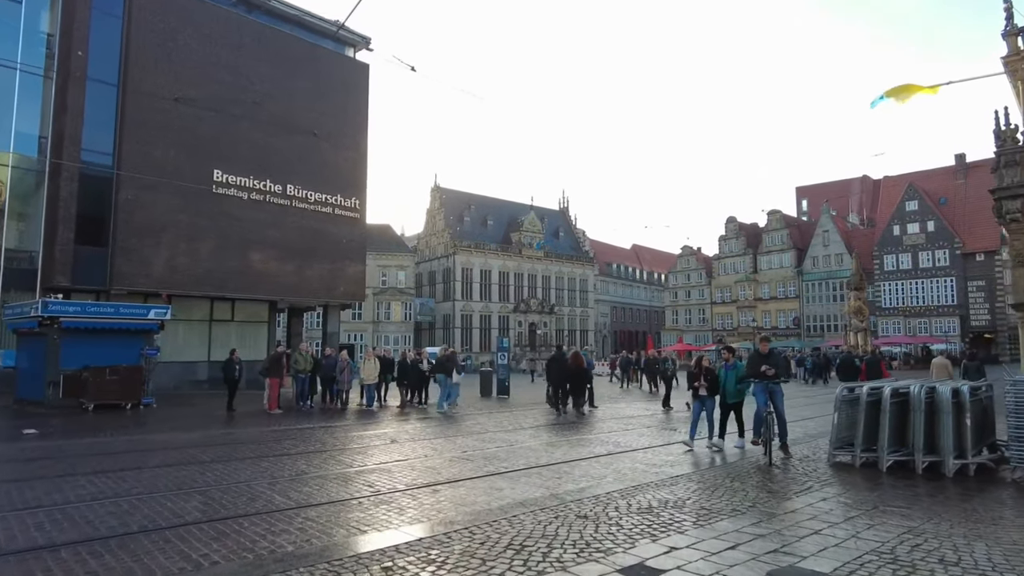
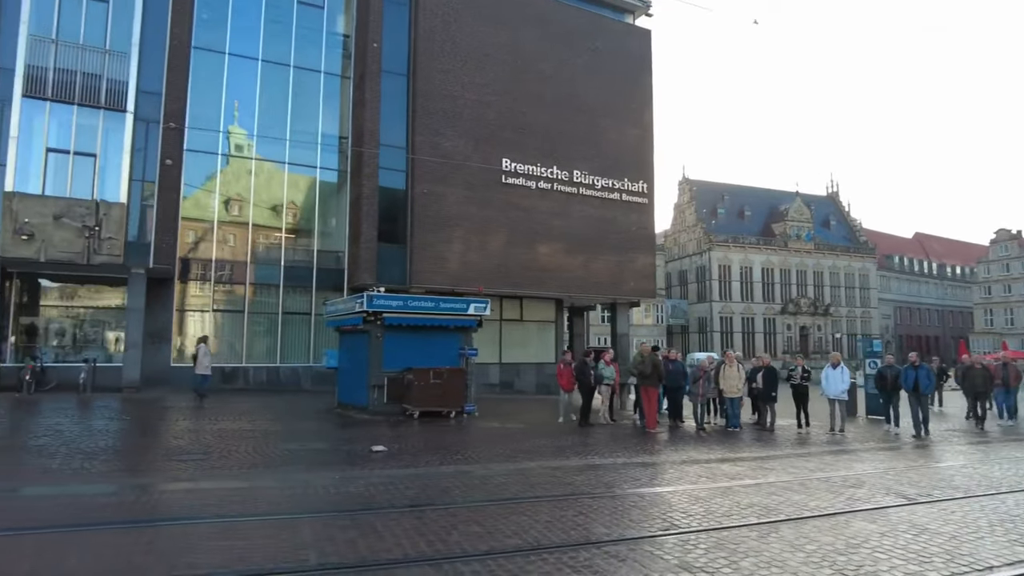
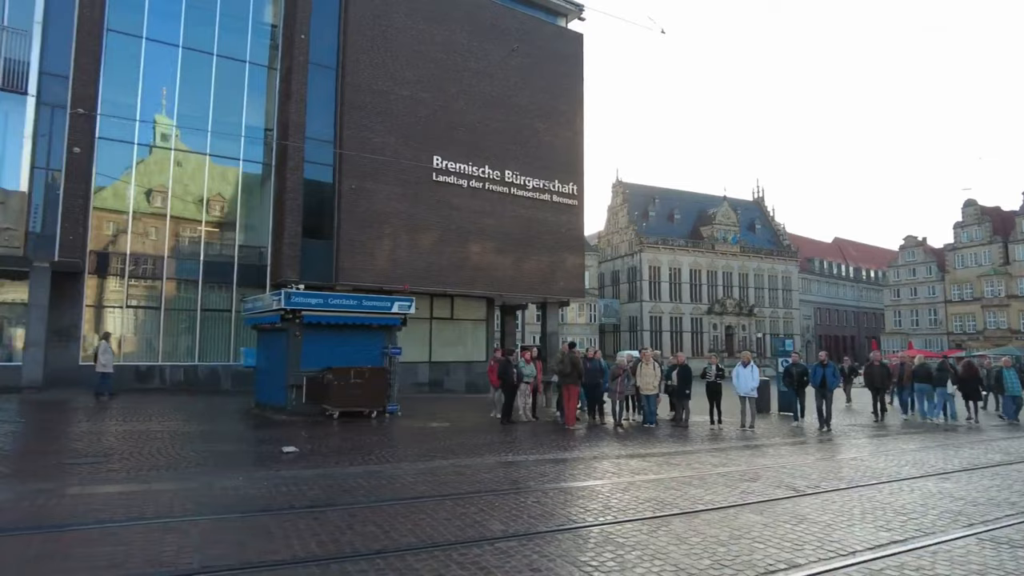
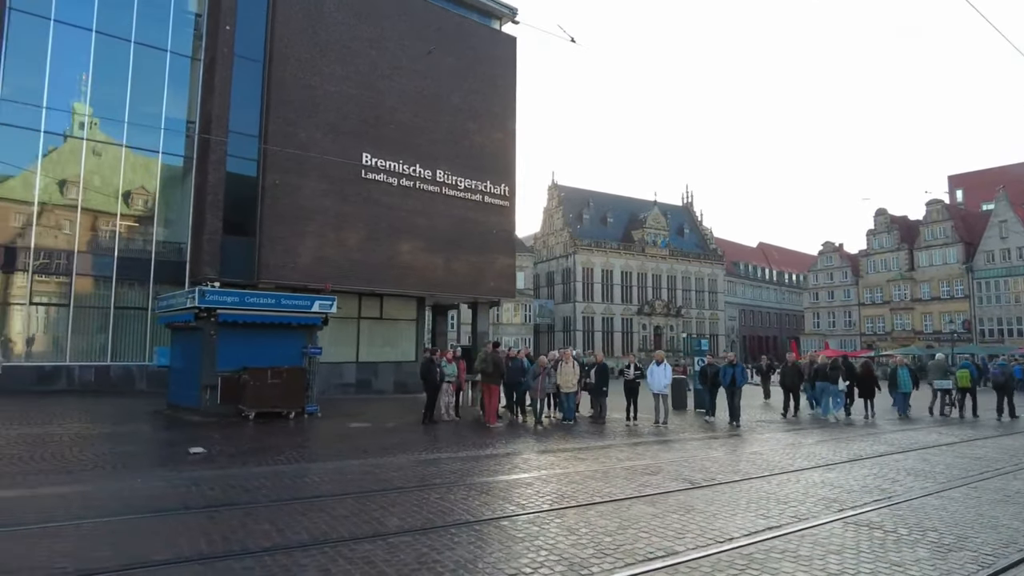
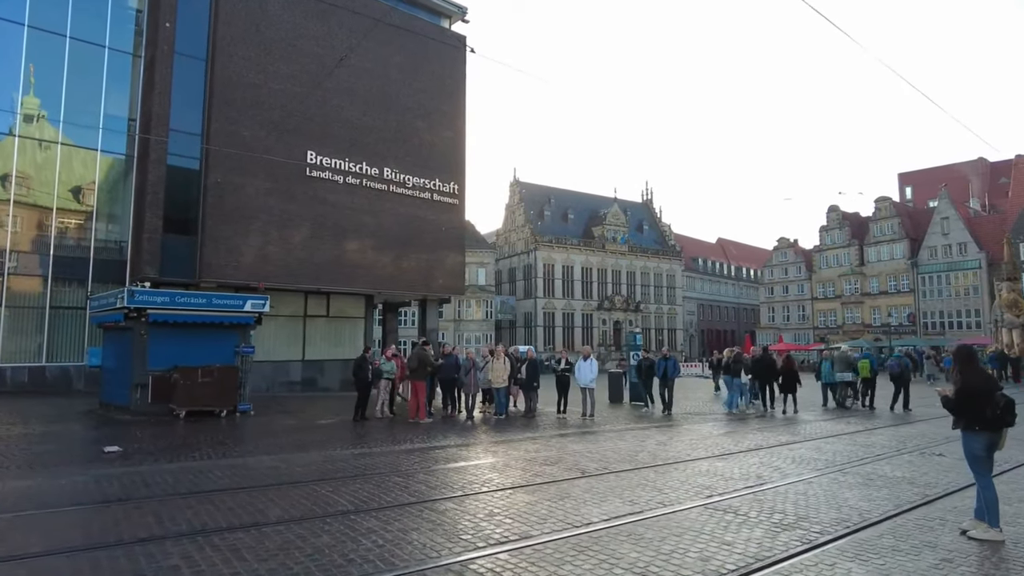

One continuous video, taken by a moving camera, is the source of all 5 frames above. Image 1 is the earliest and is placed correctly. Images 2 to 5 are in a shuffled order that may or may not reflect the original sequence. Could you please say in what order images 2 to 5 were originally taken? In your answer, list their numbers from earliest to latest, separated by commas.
5, 4, 3, 2
